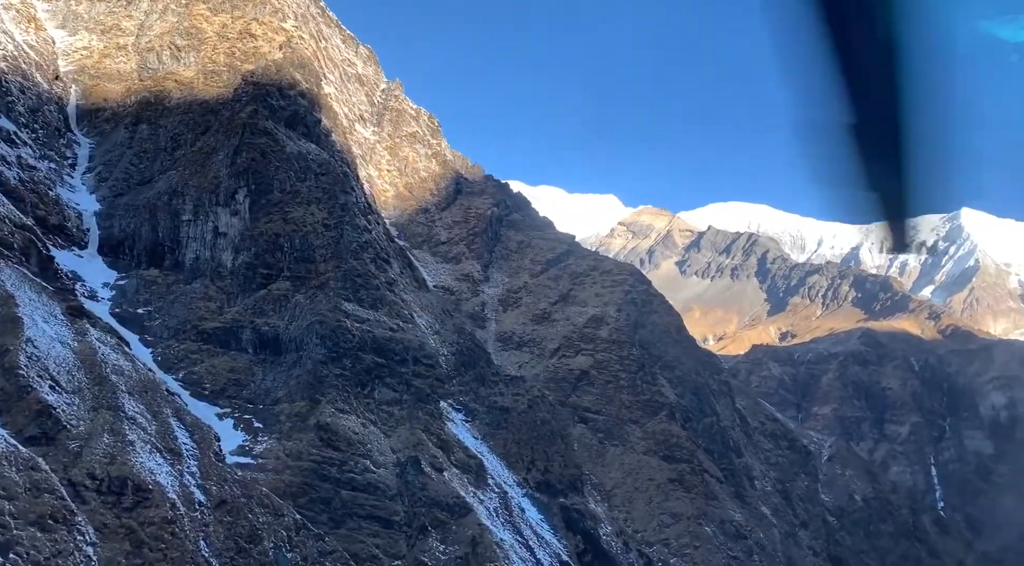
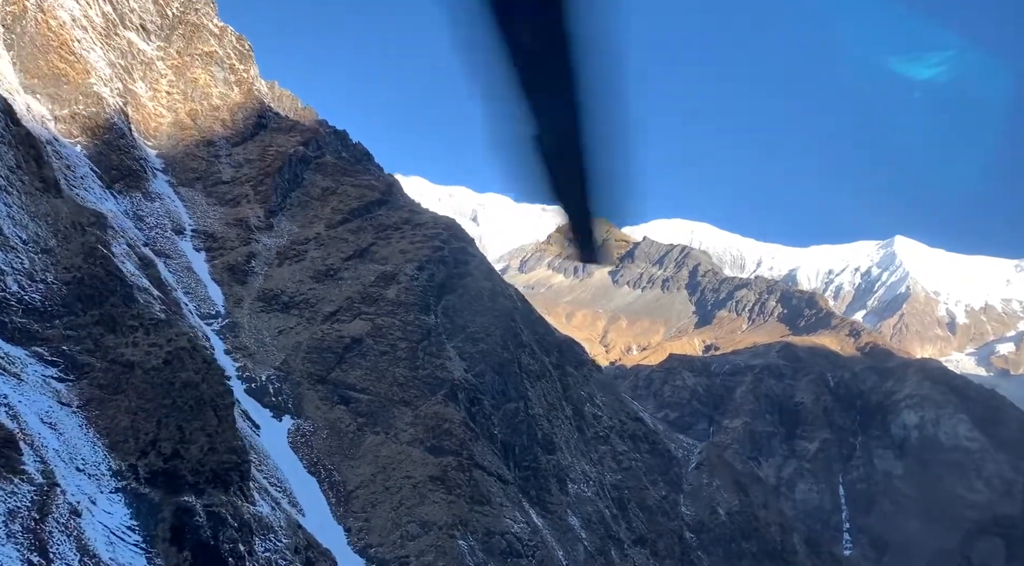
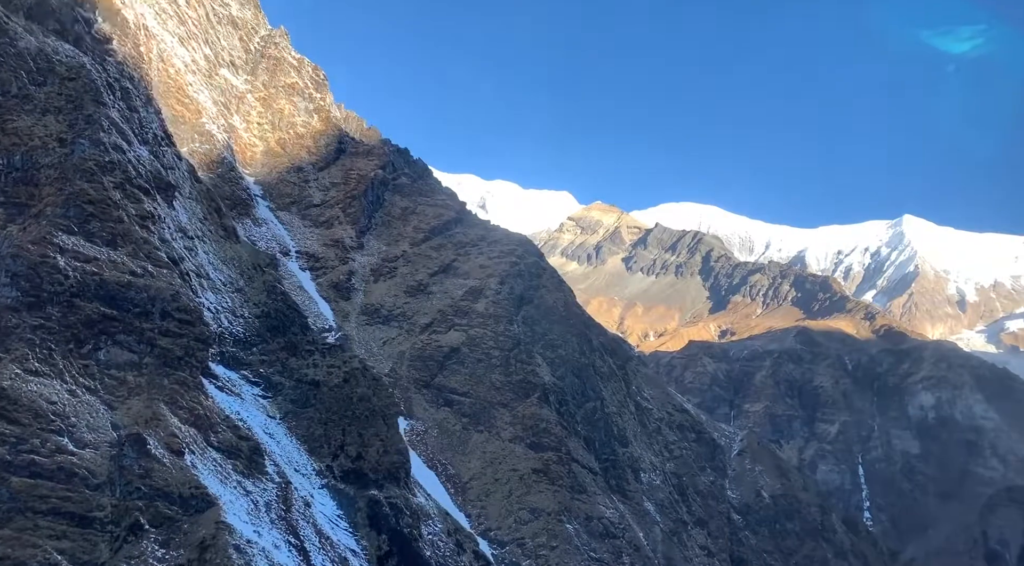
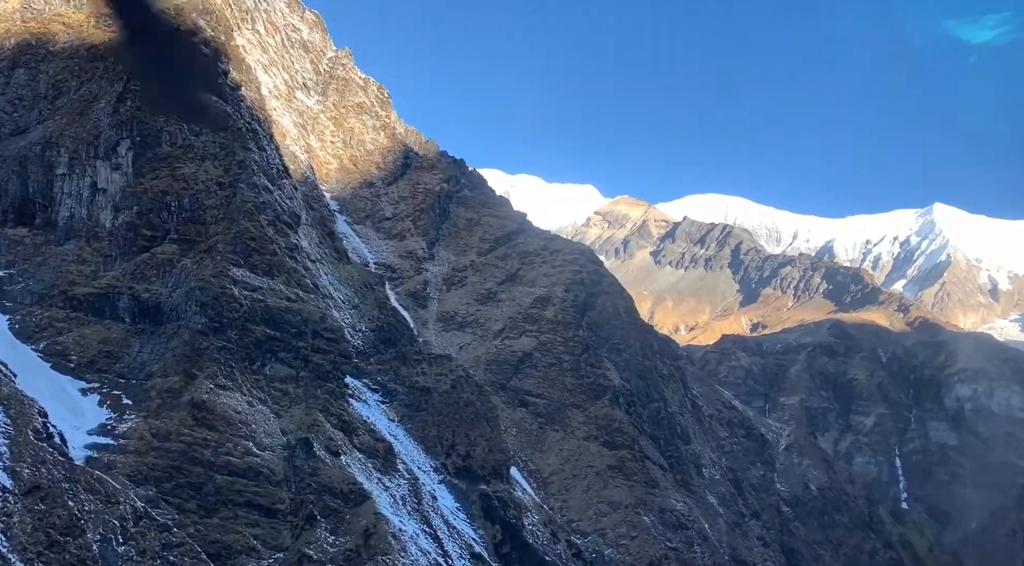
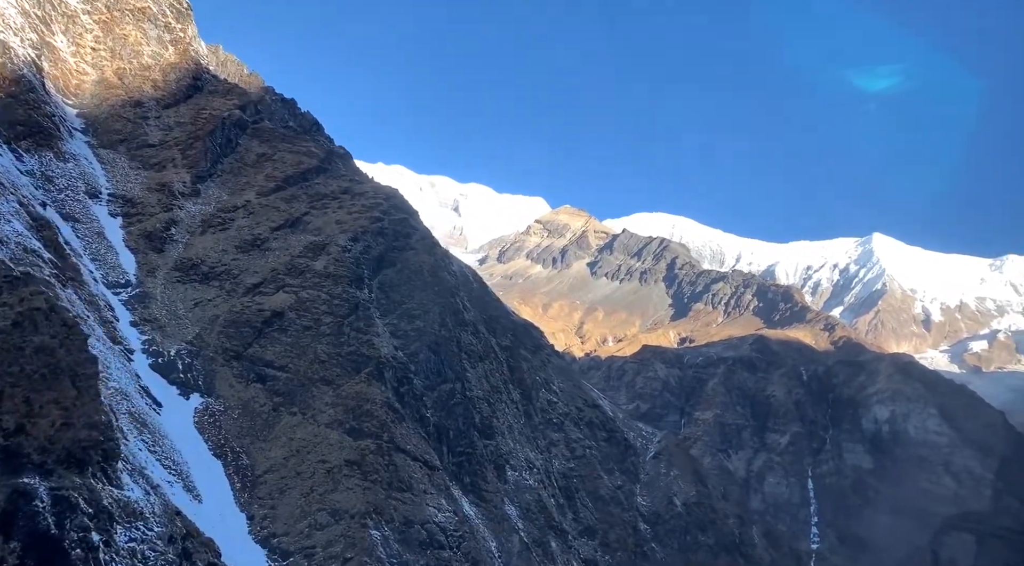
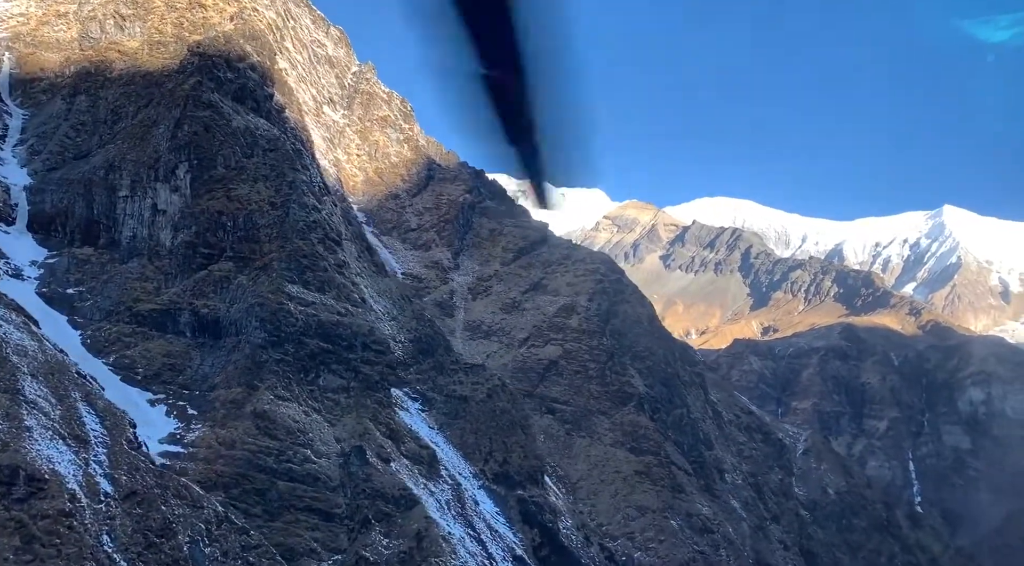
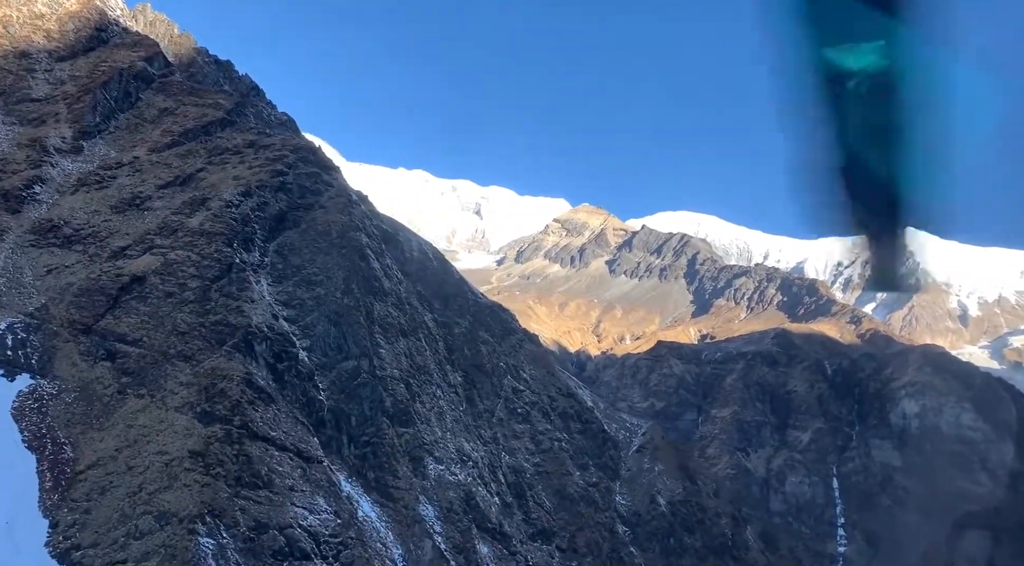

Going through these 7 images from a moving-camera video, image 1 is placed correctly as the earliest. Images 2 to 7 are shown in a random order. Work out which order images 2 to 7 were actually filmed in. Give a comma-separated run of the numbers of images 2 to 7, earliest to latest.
6, 4, 3, 2, 5, 7
